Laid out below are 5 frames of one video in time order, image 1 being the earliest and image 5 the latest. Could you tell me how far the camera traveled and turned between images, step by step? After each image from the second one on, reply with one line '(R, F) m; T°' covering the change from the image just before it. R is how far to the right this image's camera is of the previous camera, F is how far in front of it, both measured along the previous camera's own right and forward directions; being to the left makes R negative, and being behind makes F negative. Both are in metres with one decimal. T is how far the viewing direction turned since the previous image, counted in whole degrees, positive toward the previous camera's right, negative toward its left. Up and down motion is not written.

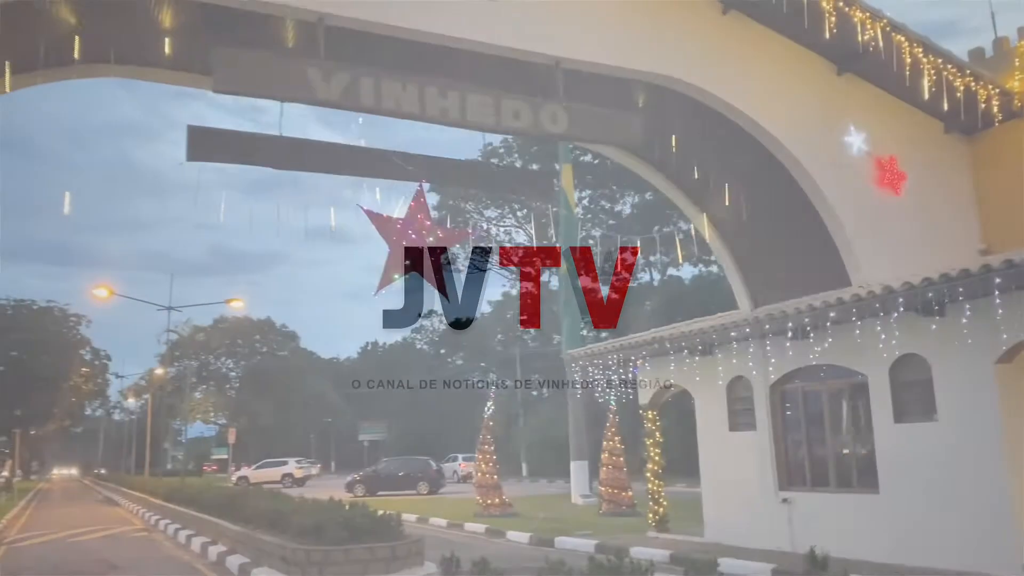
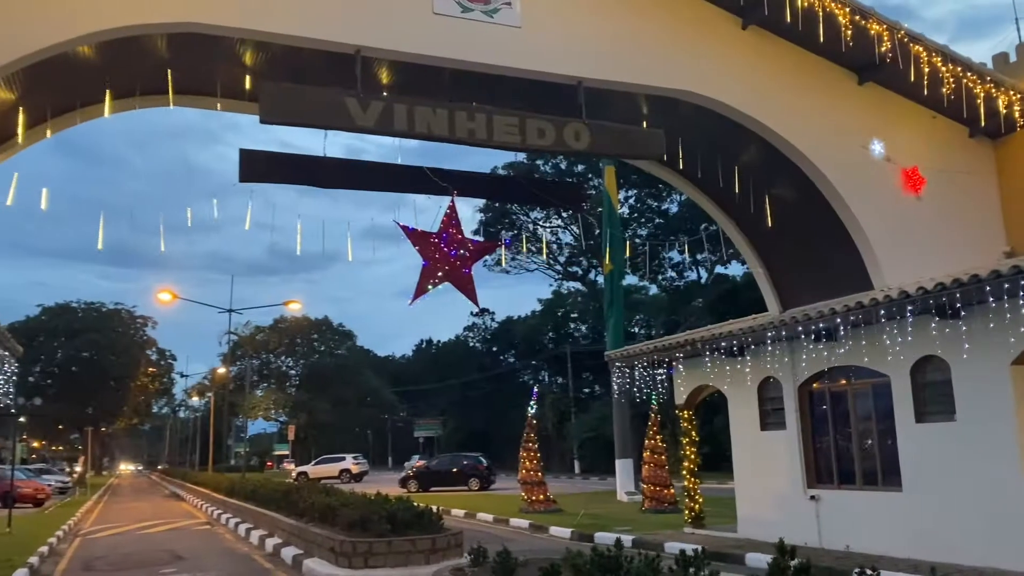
(+0.3, -0.6) m; -4°
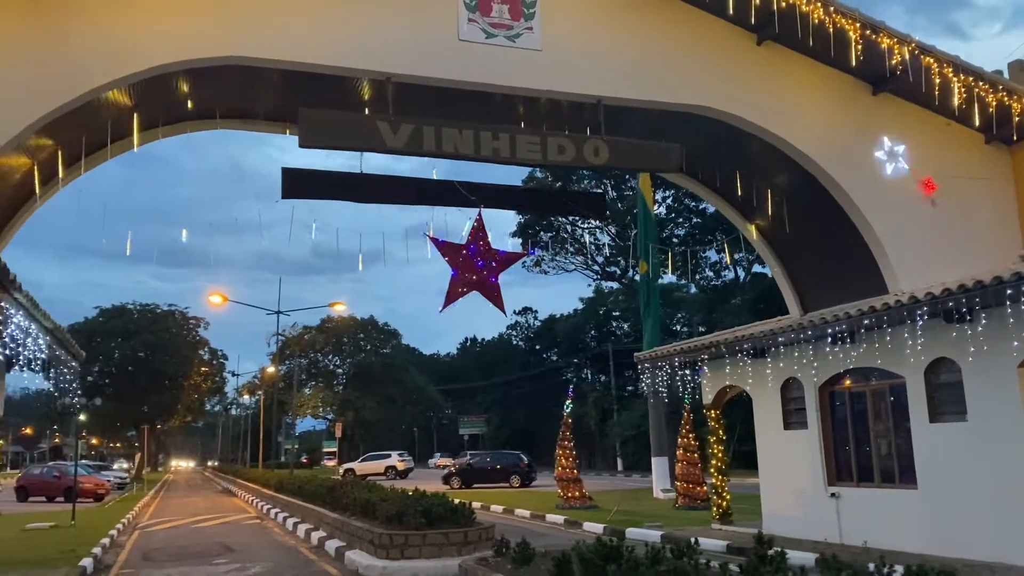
(+0.3, -0.6) m; -3°
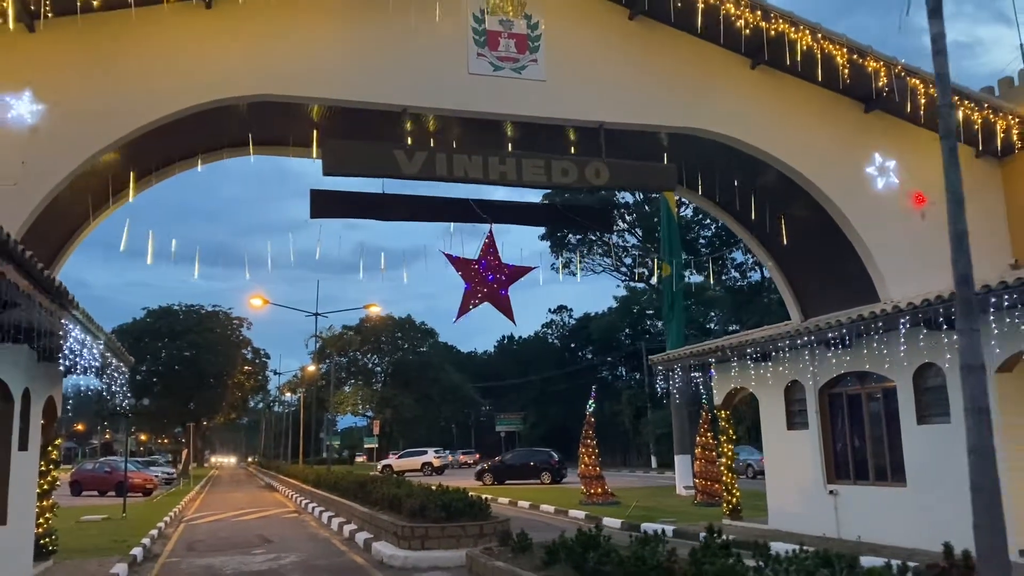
(+0.4, -0.9) m; -3°
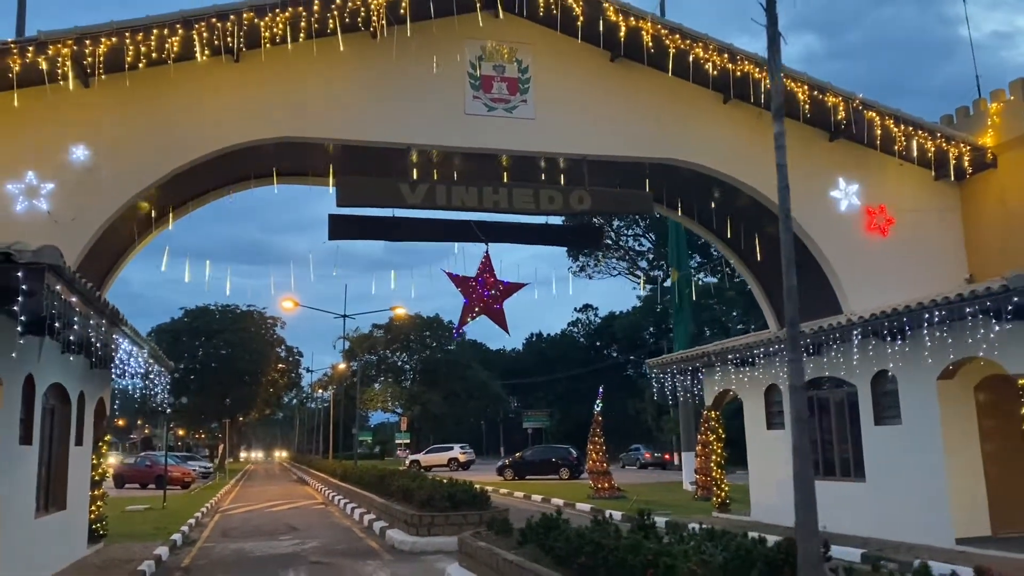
(+0.6, -1.4) m; -2°
